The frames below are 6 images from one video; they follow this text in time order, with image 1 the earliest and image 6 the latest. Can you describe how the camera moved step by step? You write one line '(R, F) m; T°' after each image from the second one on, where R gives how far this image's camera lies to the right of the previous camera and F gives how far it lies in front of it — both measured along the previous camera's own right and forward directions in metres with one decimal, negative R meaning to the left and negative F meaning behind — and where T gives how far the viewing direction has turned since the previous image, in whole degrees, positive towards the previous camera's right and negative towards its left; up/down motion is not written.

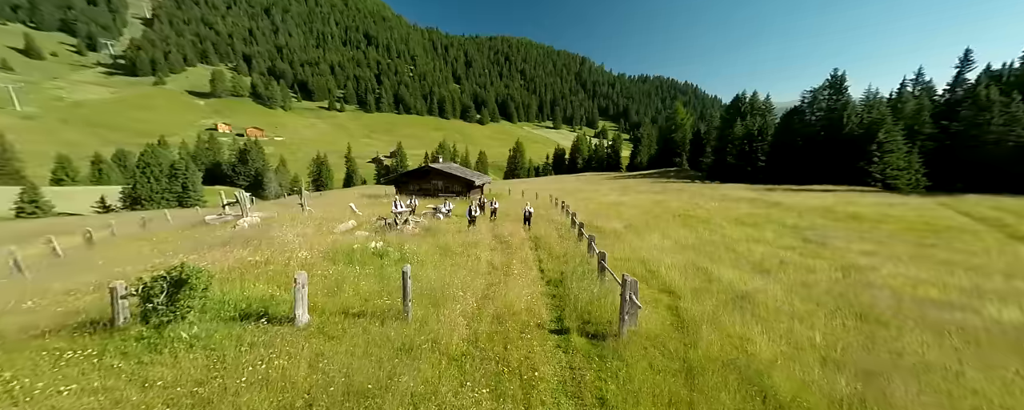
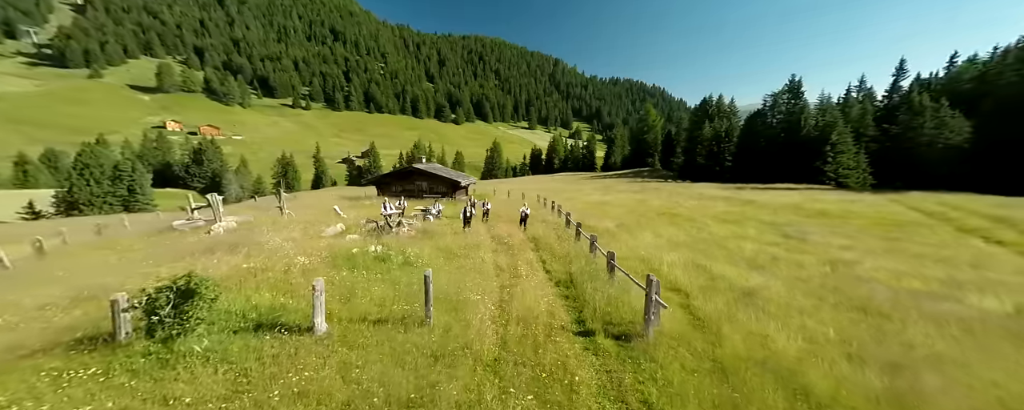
(-0.8, +0.1) m; +3°
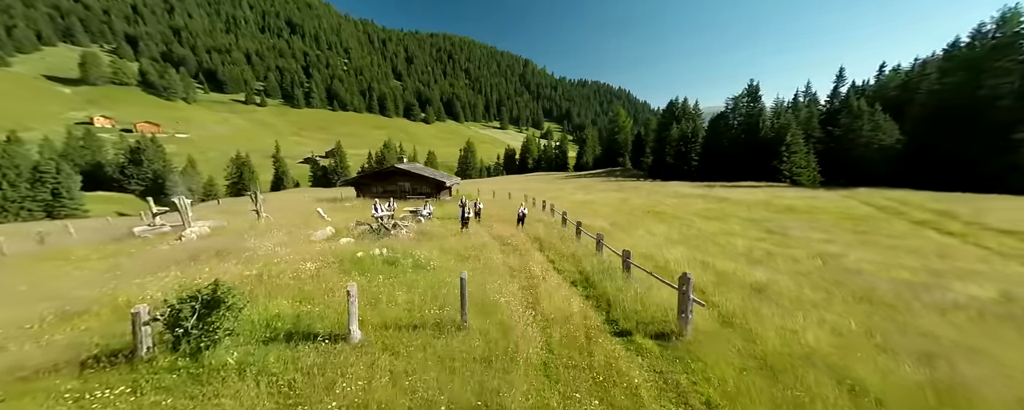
(-1.0, +0.1) m; +3°
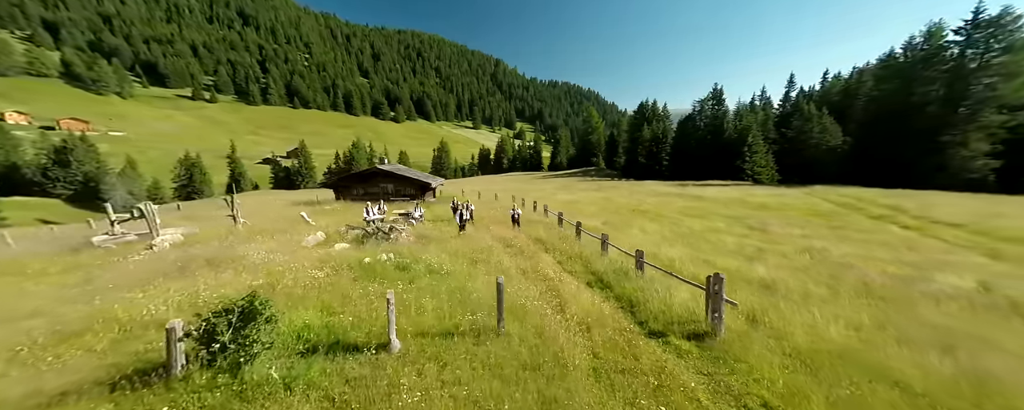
(-1.0, 0.0) m; +3°
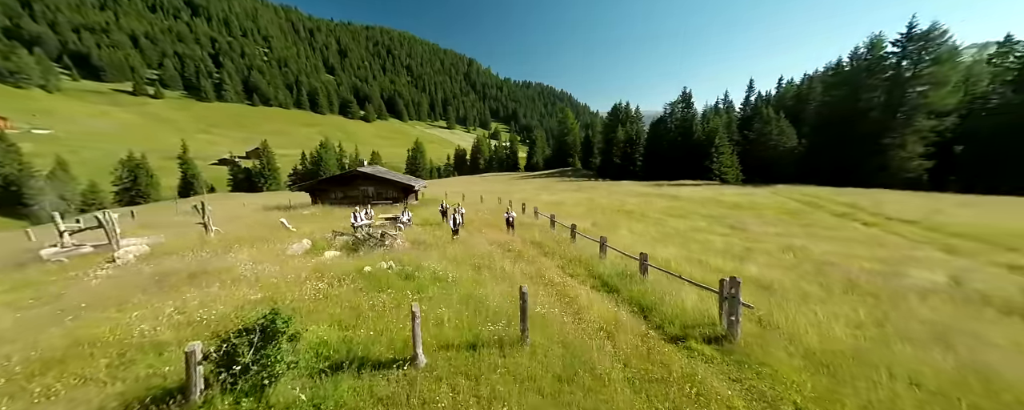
(-0.8, 0.0) m; +3°
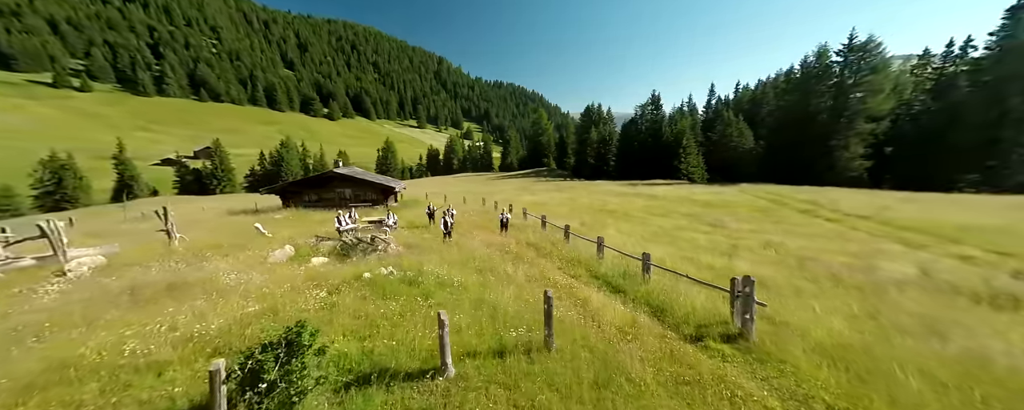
(-0.8, 0.0) m; +3°
